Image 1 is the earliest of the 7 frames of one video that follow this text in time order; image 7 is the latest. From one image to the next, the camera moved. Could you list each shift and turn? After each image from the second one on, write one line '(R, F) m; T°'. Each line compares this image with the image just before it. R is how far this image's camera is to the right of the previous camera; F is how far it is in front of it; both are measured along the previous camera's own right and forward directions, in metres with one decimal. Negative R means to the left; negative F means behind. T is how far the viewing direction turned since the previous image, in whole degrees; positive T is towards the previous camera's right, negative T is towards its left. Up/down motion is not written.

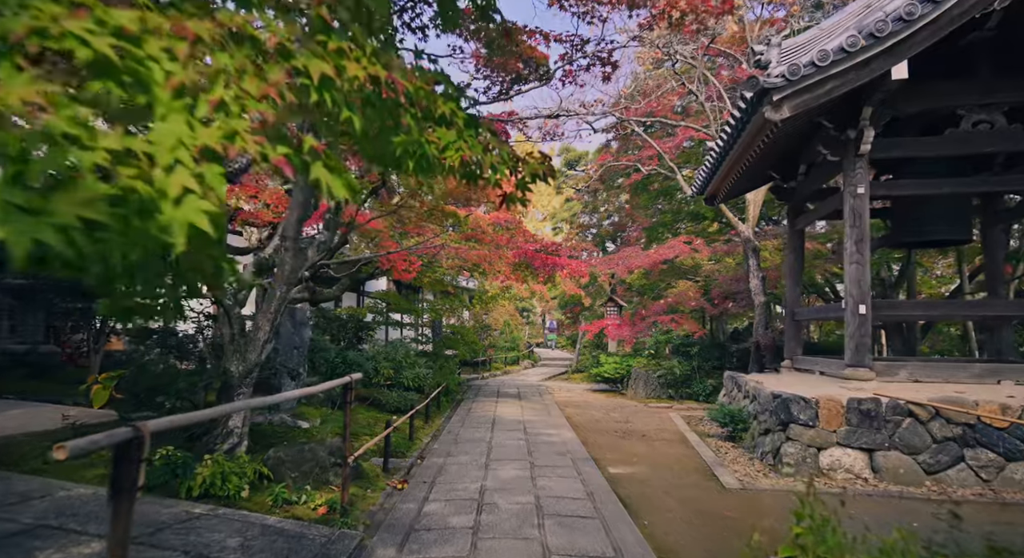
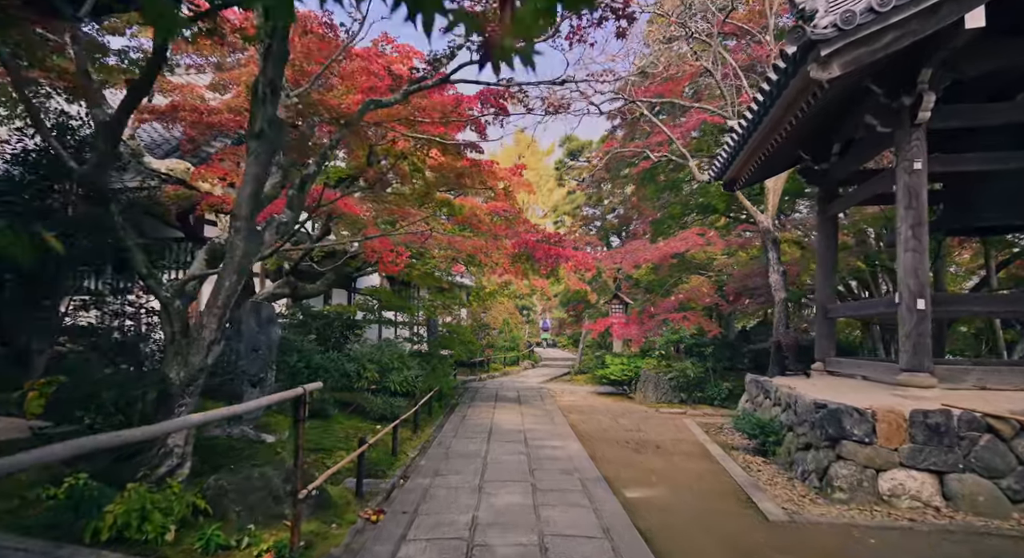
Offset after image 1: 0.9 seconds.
(0.0, +0.8) m; 0°
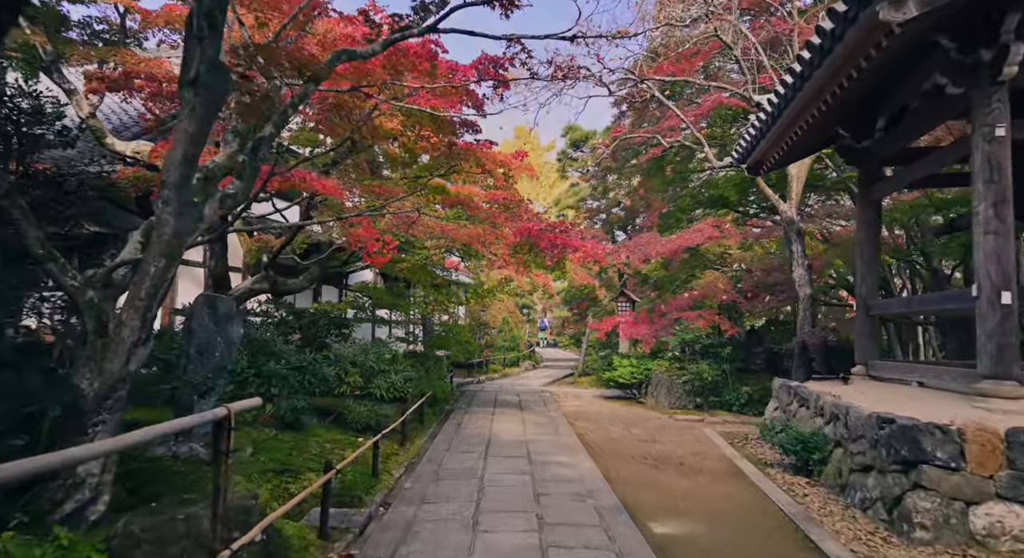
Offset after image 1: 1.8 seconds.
(0.0, +0.8) m; 0°
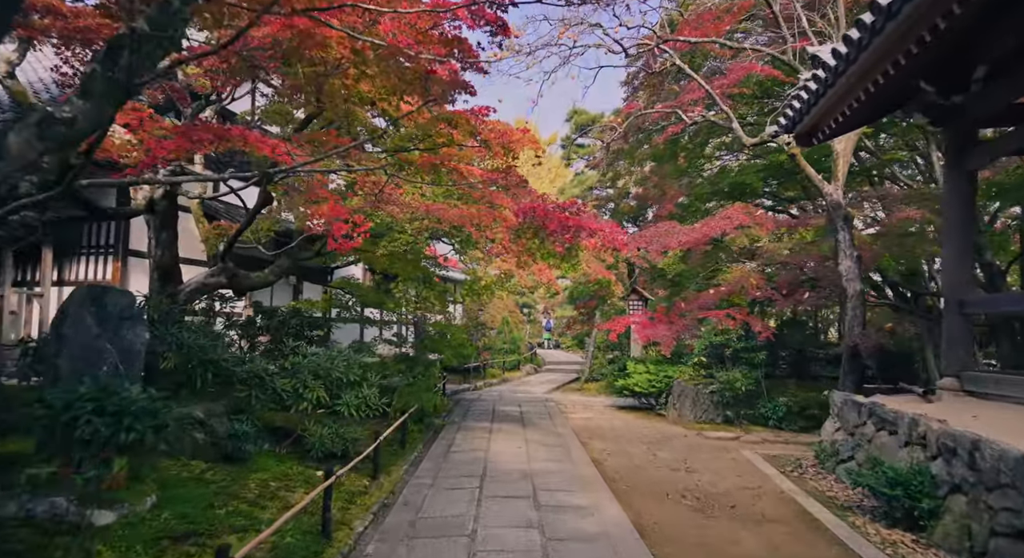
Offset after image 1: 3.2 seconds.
(0.0, +1.3) m; 0°
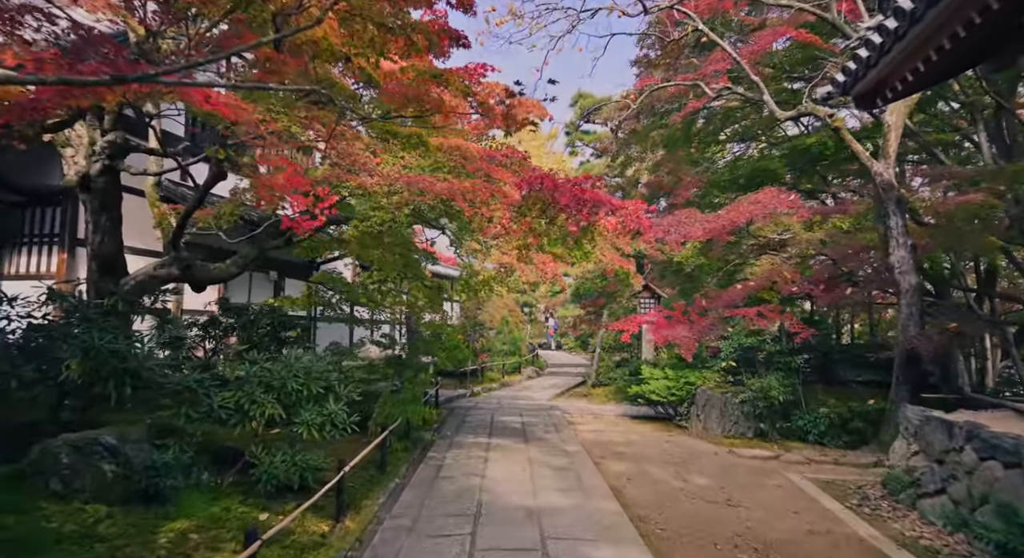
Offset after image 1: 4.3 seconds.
(0.0, +1.1) m; 0°
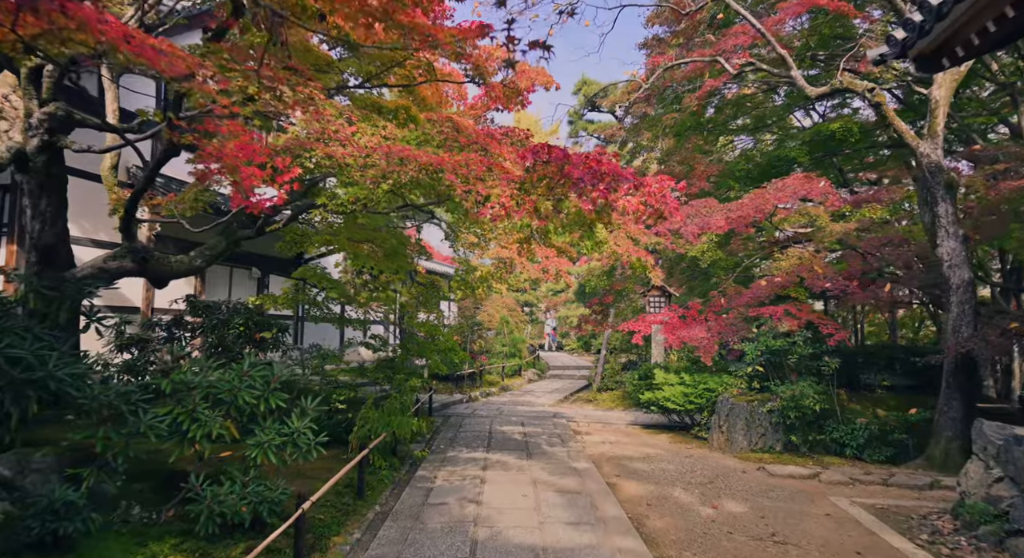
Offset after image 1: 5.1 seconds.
(0.0, +0.8) m; 0°
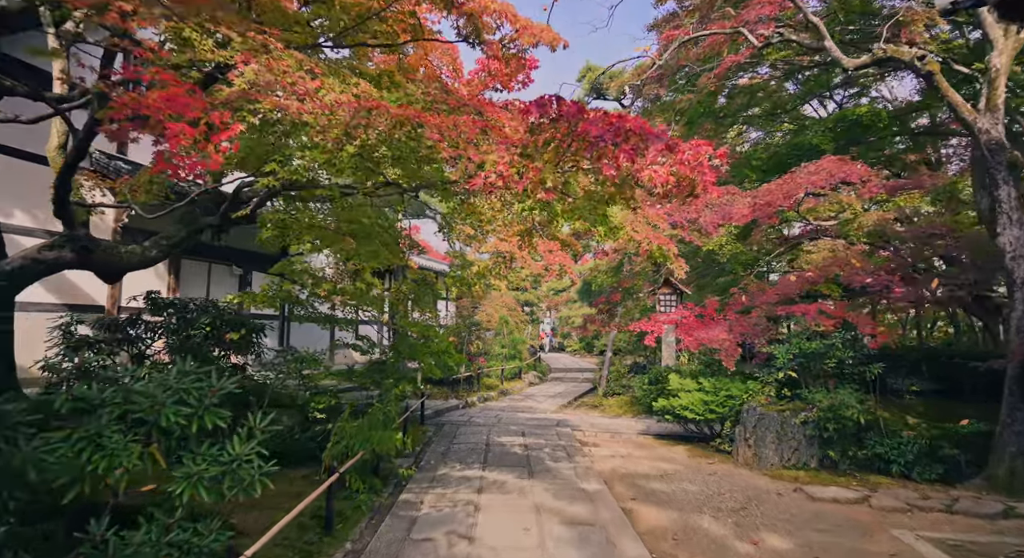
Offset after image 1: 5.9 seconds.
(0.0, +0.8) m; 0°
